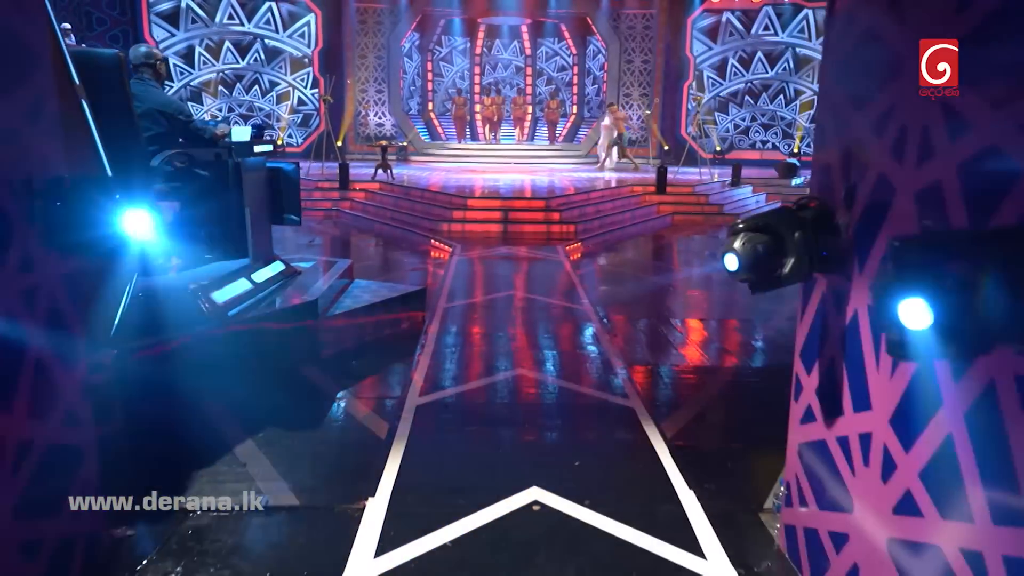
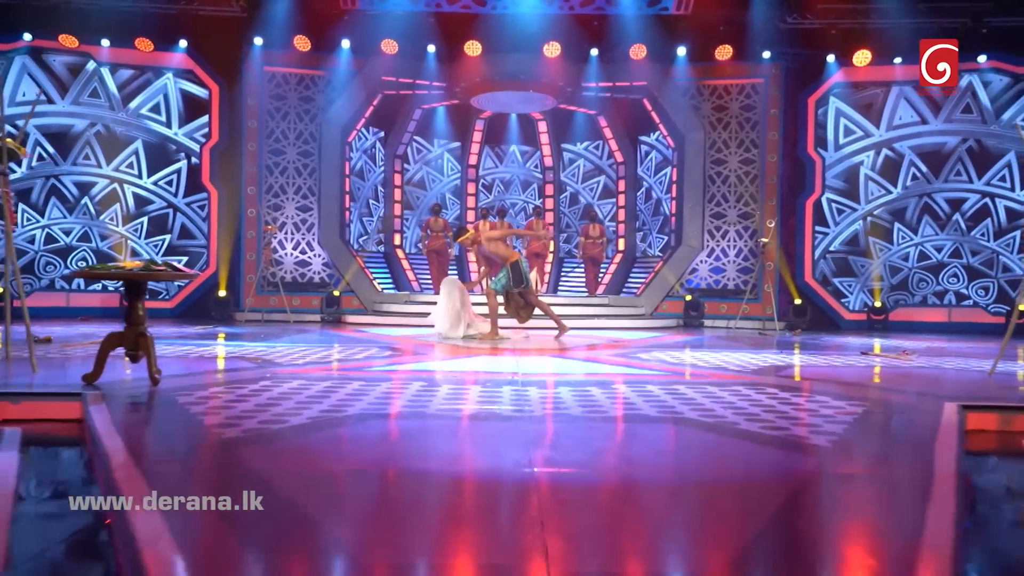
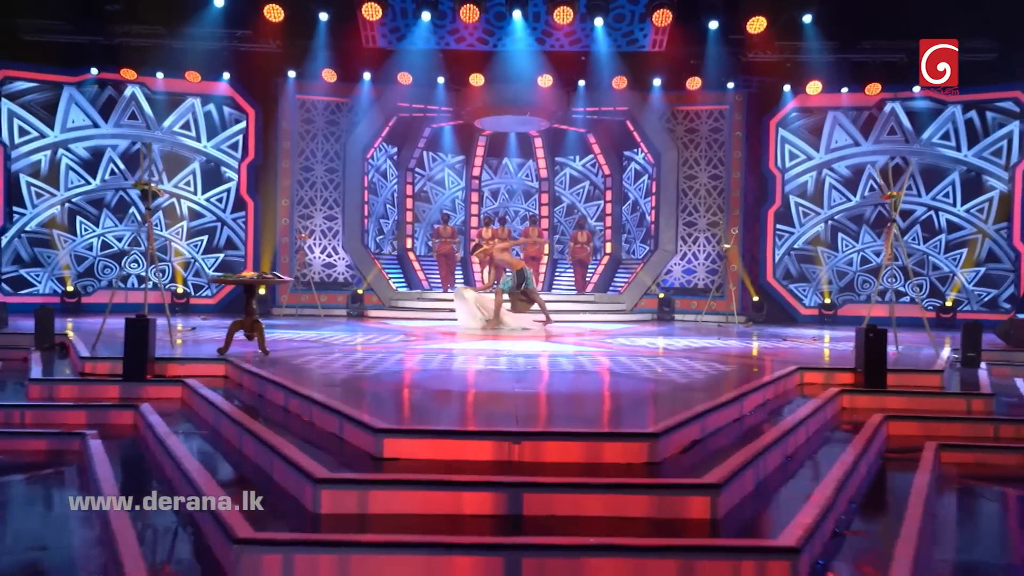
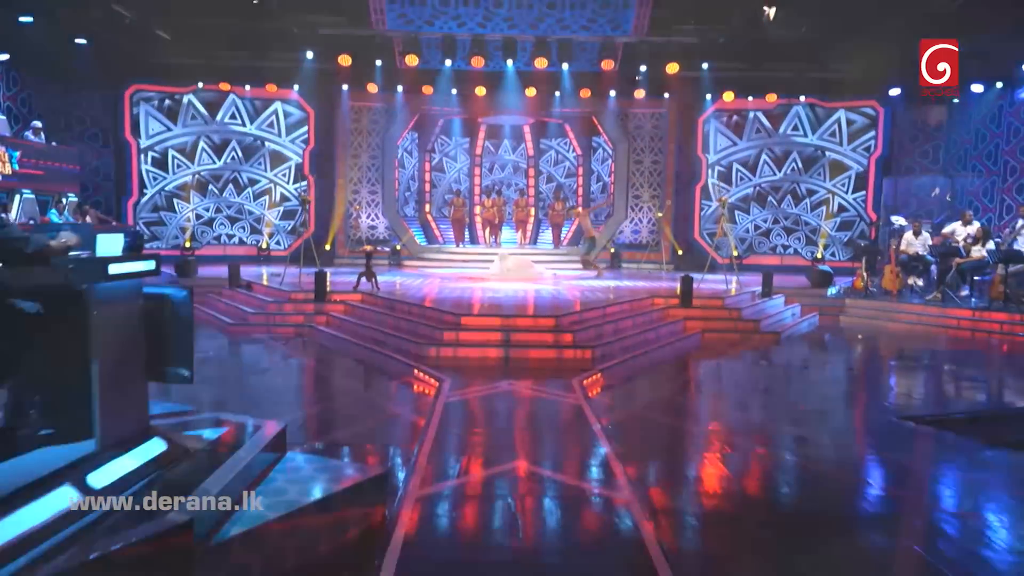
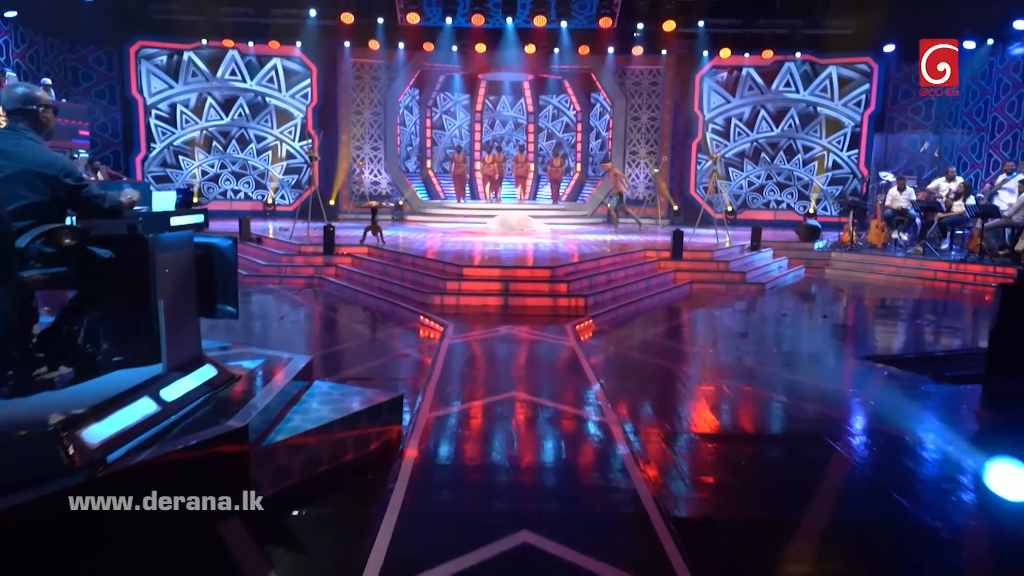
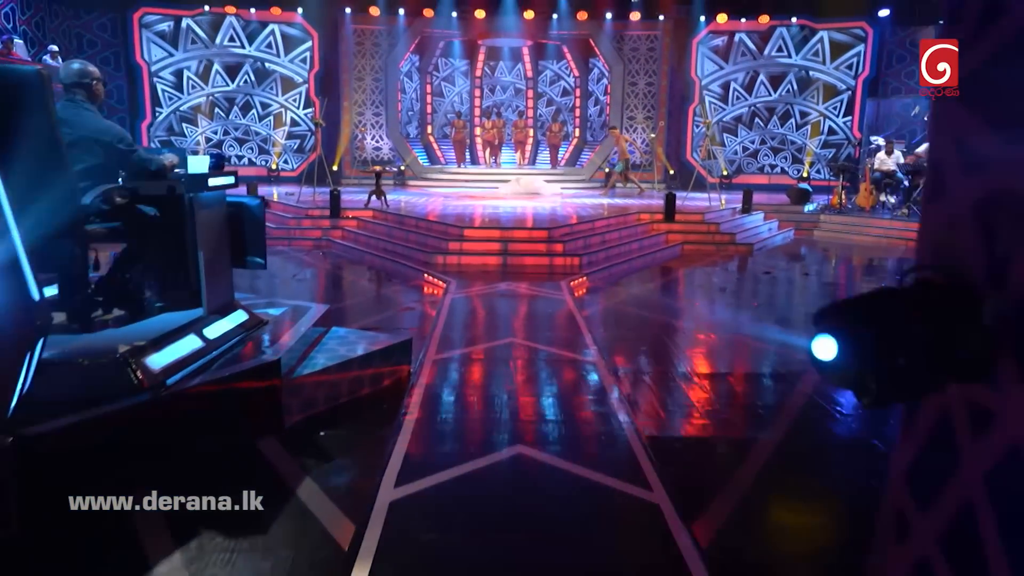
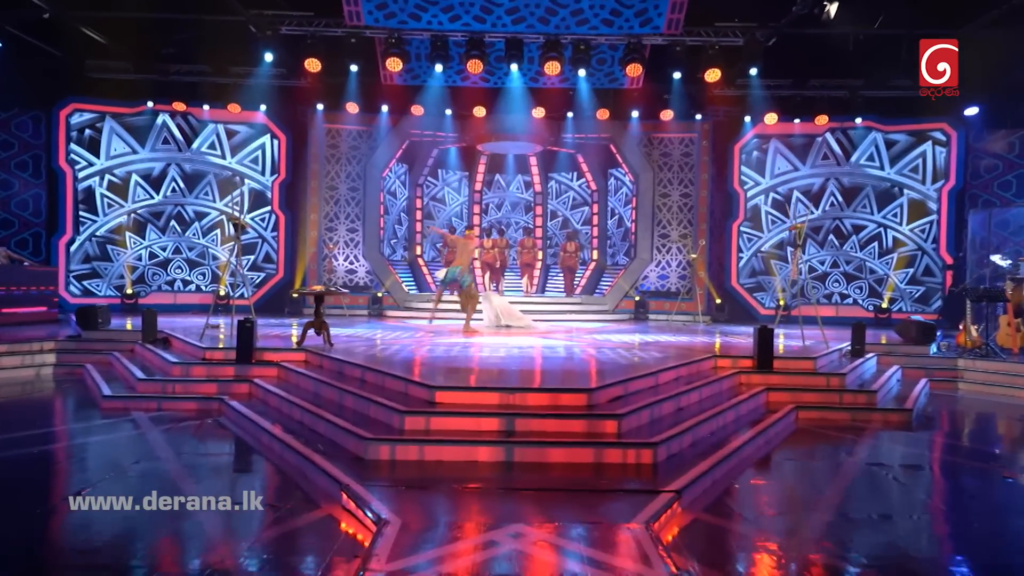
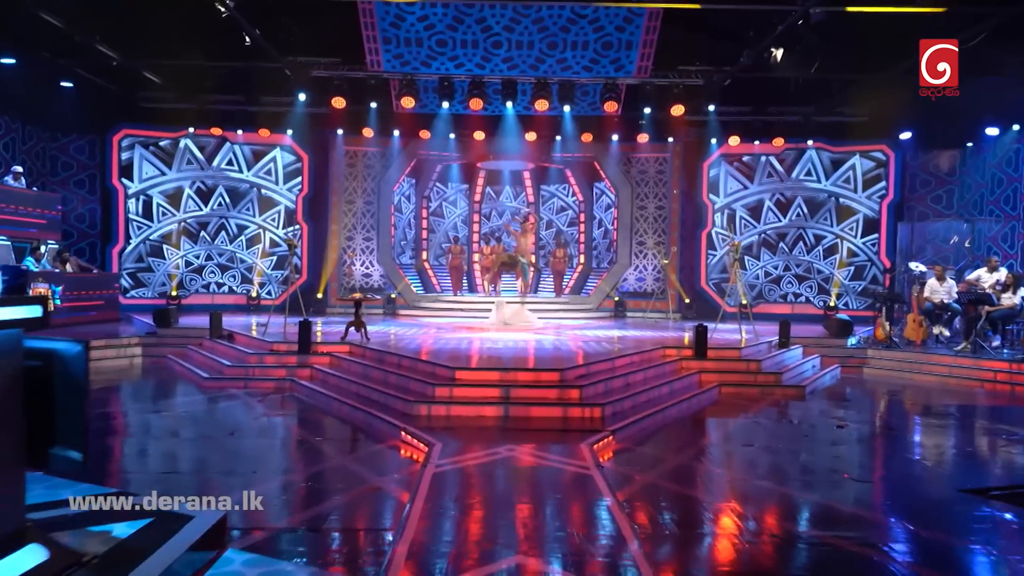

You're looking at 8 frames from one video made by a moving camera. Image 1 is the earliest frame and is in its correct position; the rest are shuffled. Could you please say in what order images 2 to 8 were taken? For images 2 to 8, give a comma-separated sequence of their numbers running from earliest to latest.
6, 5, 4, 8, 7, 3, 2
